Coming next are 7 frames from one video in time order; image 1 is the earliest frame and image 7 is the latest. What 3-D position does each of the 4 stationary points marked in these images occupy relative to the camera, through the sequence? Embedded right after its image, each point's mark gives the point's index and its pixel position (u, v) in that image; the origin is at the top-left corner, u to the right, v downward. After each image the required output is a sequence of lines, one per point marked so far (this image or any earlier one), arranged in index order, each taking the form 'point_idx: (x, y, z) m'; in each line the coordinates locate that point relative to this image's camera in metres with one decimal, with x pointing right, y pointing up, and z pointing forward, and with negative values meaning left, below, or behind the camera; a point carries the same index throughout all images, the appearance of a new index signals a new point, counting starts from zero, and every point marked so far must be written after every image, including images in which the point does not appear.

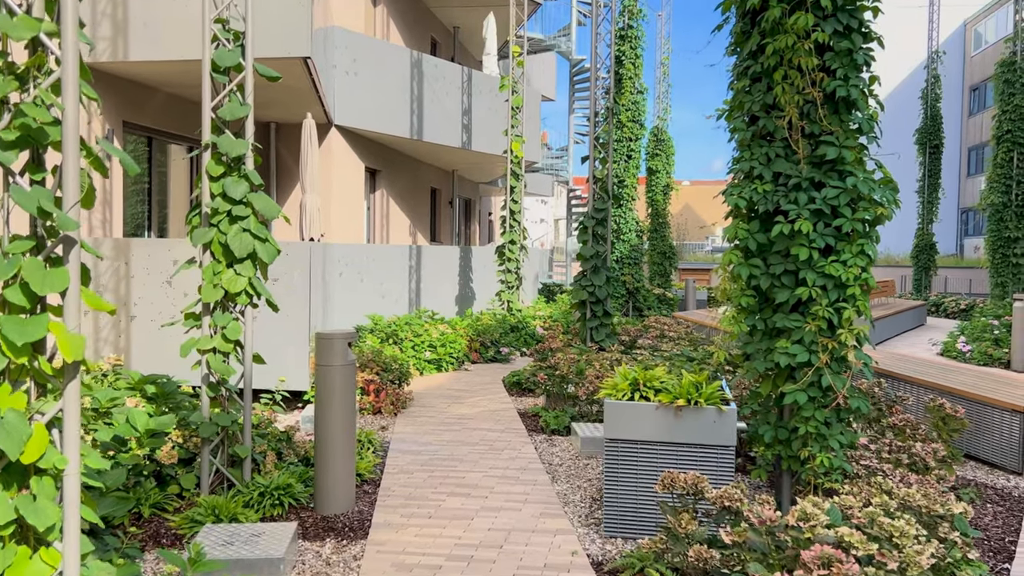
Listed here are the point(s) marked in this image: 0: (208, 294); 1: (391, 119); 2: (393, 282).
0: (-1.3, 0.0, +3.8) m
1: (-1.4, +1.9, +9.9) m
2: (-1.4, 0.0, +10.0) m
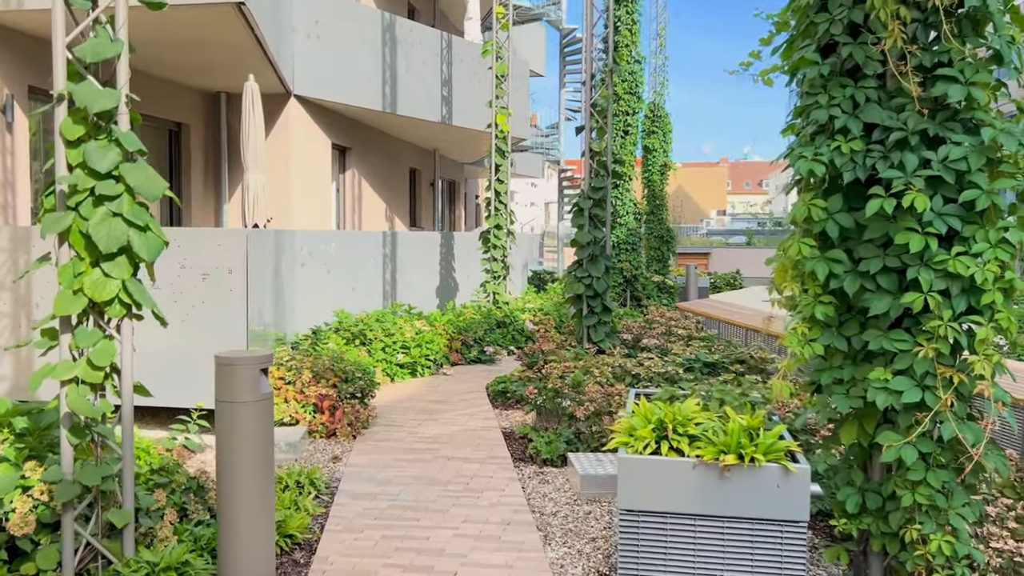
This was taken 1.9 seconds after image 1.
0: (-1.4, 0.0, +2.8) m
1: (-1.5, +2.0, +8.8) m
2: (-1.5, +0.1, +8.9) m
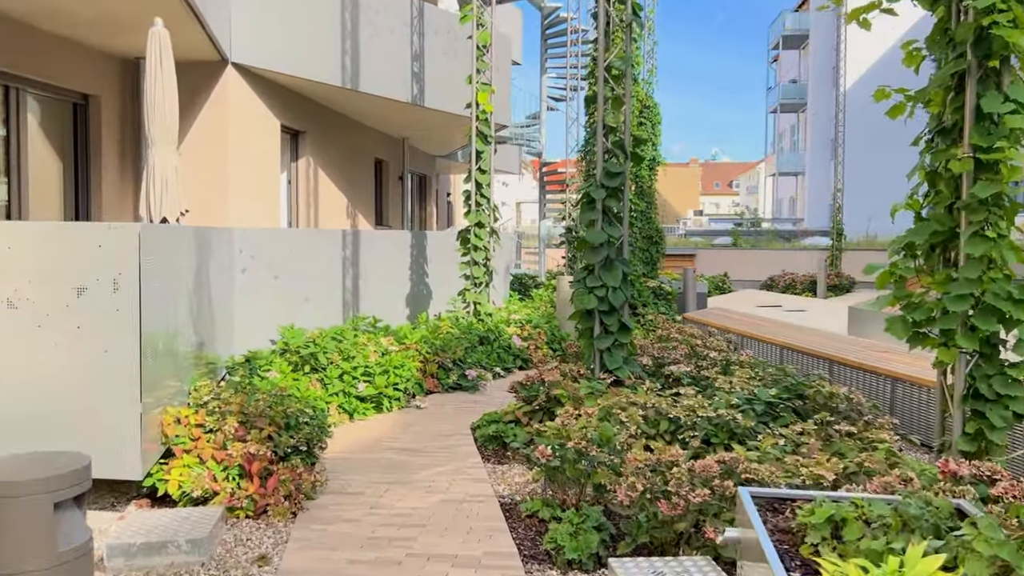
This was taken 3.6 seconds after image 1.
0: (-1.3, -0.1, +1.3) m
1: (-1.6, +1.9, +7.3) m
2: (-1.6, 0.0, +7.4) m
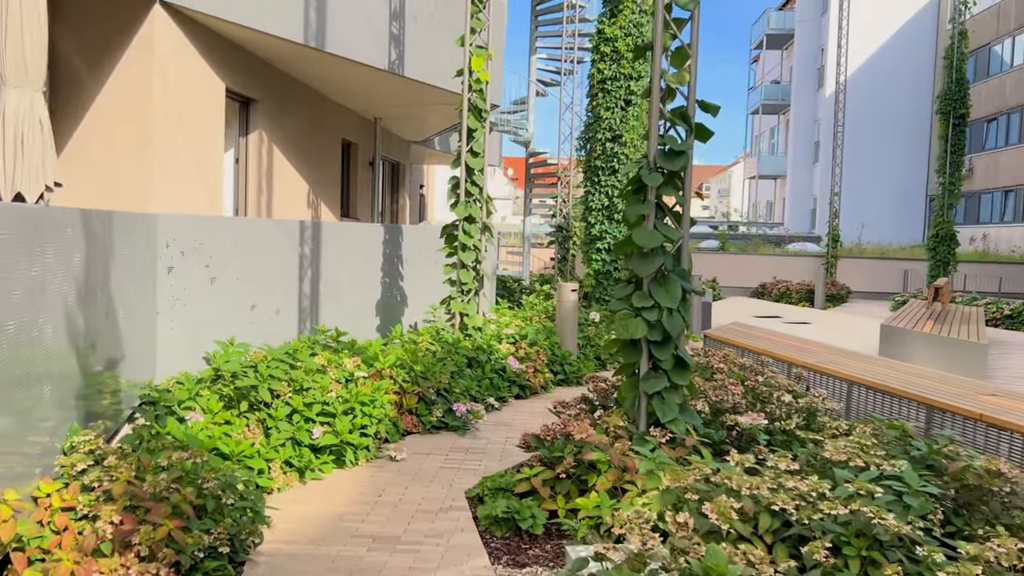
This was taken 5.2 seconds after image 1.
0: (-1.1, -0.2, -0.1) m
1: (-1.6, +1.9, +5.9) m
2: (-1.6, 0.0, +6.0) m
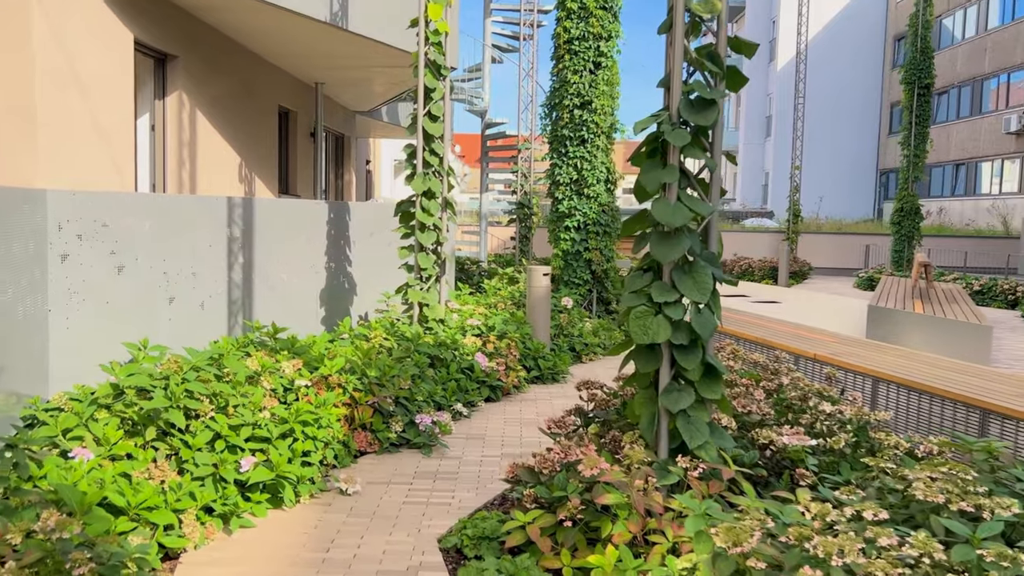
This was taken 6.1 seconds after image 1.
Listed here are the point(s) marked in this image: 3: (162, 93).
0: (-0.9, -0.3, -1.0) m
1: (-1.8, +1.9, +4.9) m
2: (-1.8, +0.1, +5.0) m
3: (-2.3, +1.3, +5.8) m
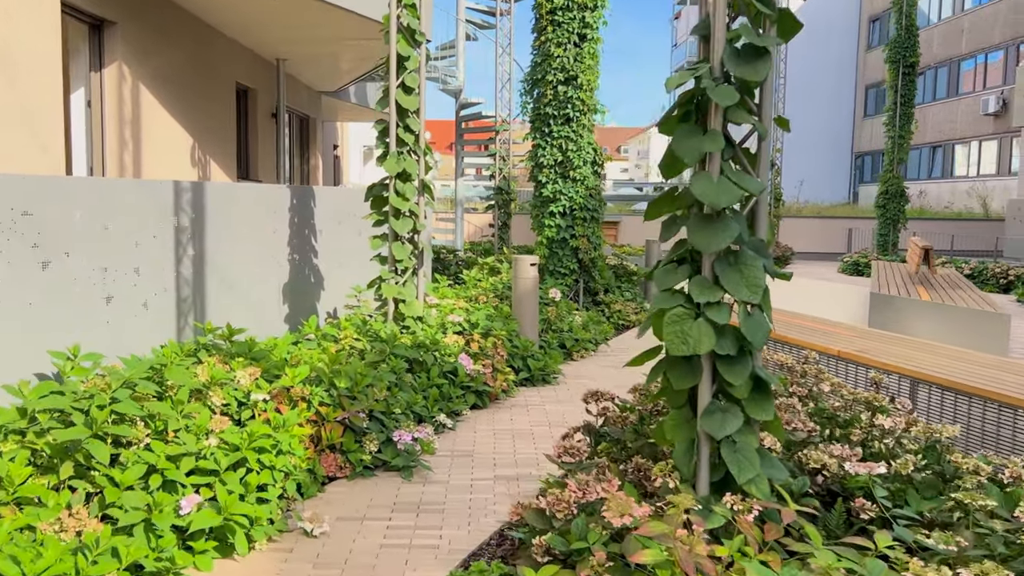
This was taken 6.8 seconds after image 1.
0: (-0.8, -0.3, -1.6) m
1: (-1.9, +1.9, +4.2) m
2: (-1.9, +0.1, +4.4) m
3: (-2.4, +1.3, +5.2) m
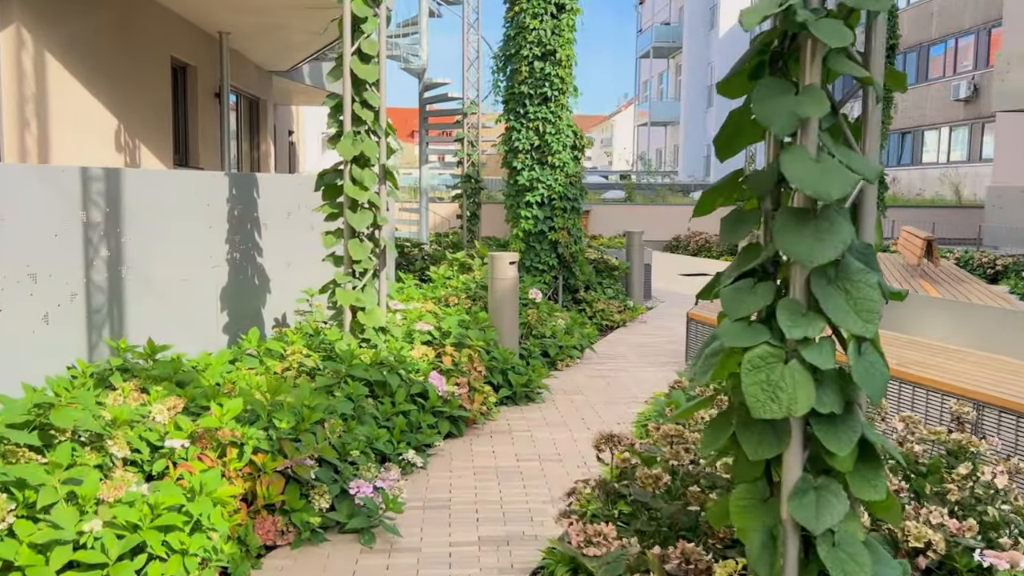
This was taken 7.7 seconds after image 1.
0: (-0.6, -0.4, -2.4) m
1: (-2.0, +1.9, +3.3) m
2: (-2.0, 0.0, +3.5) m
3: (-2.6, +1.3, +4.3) m
